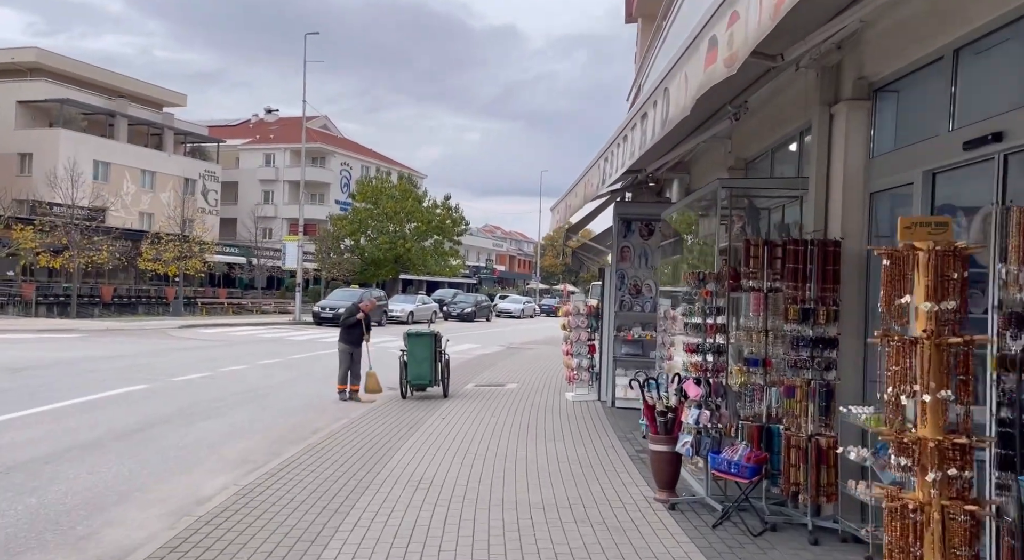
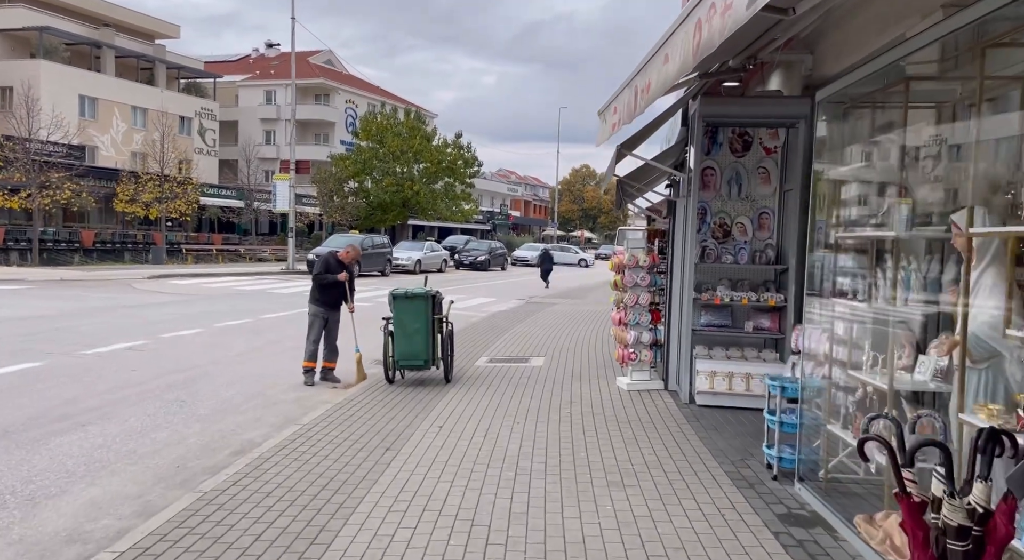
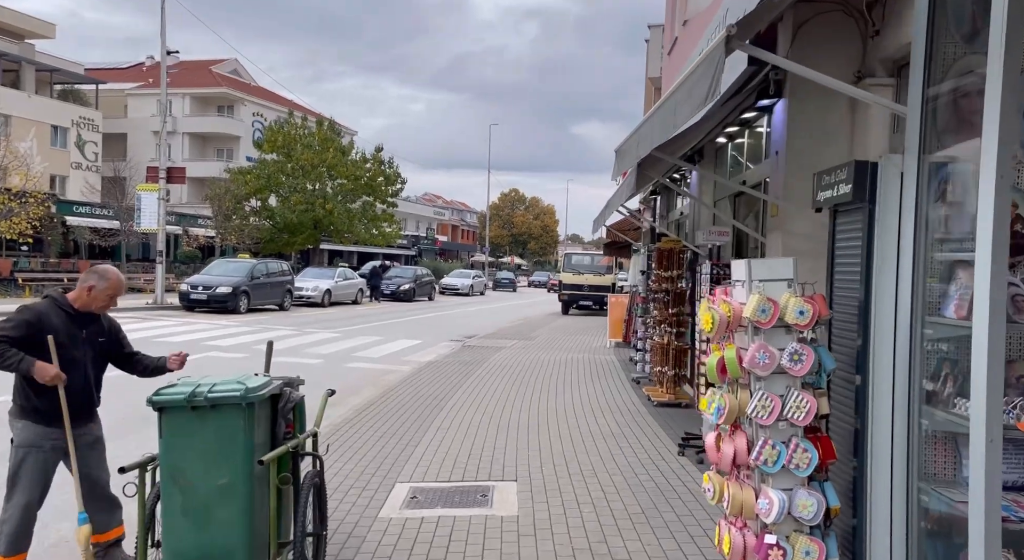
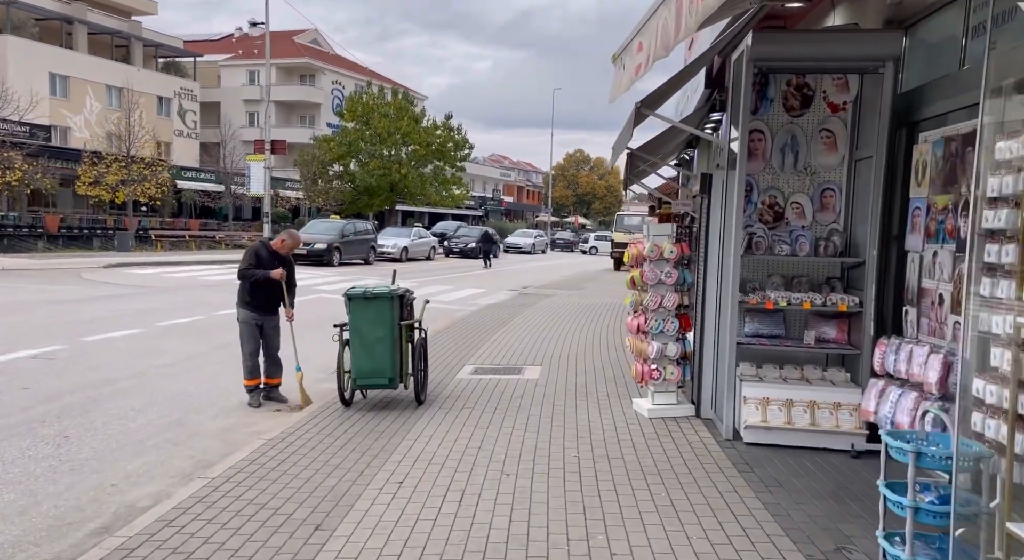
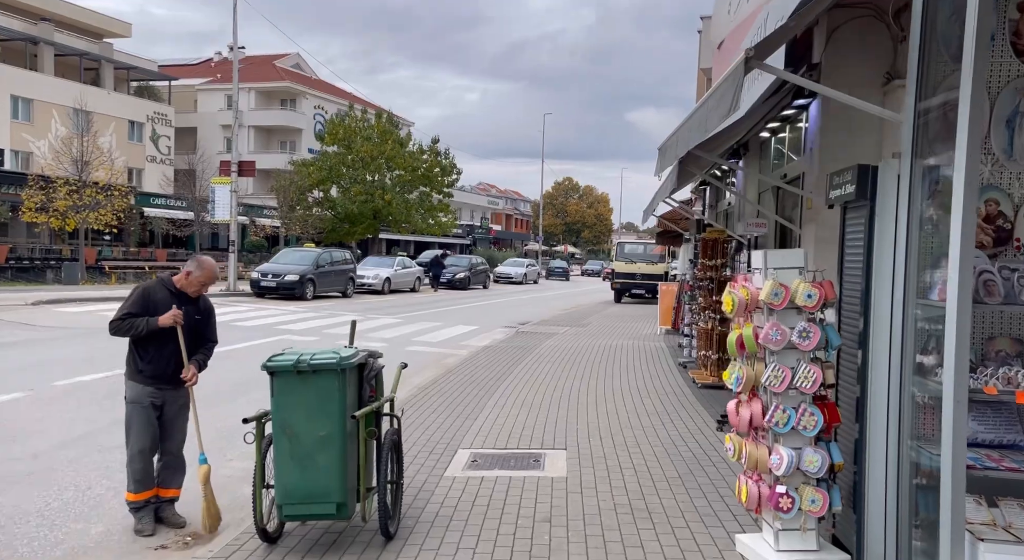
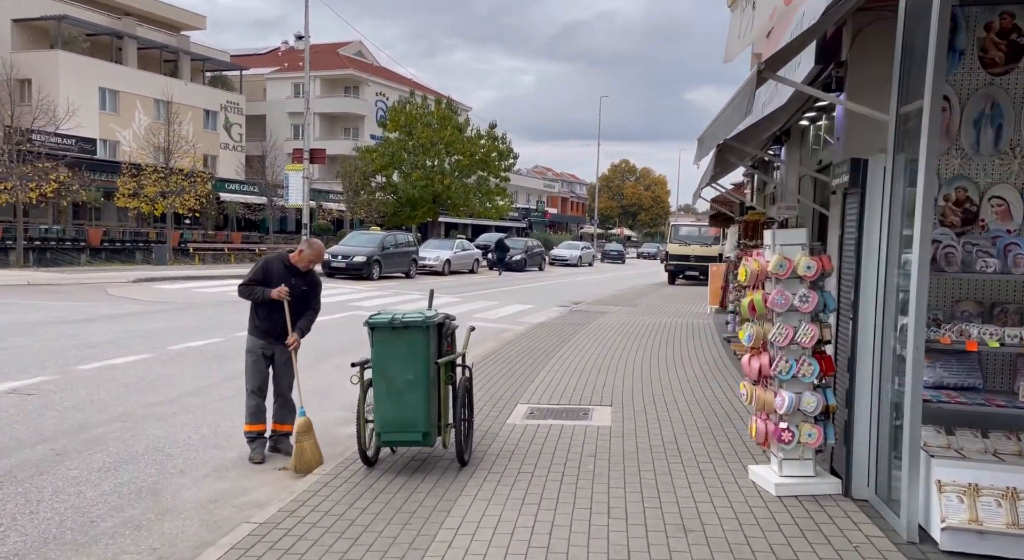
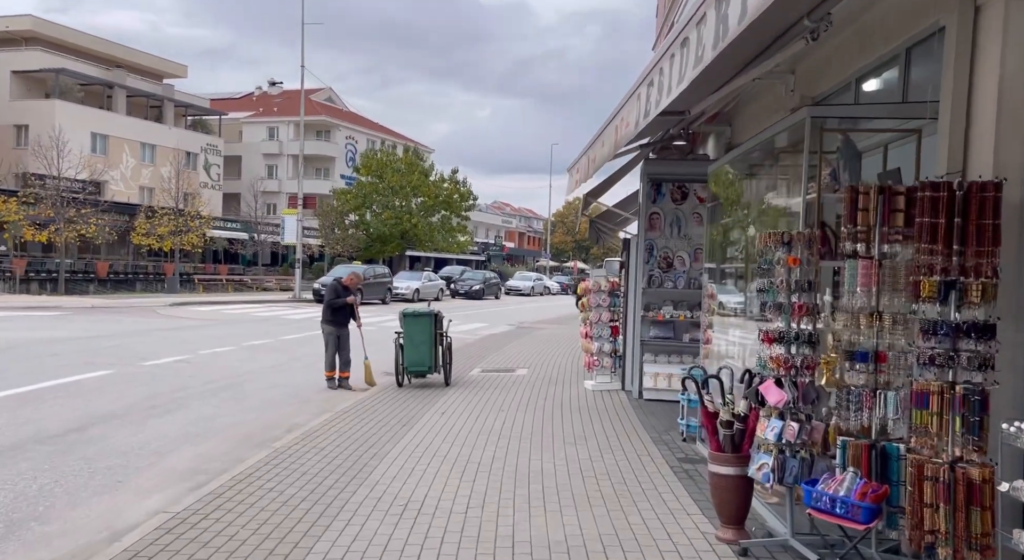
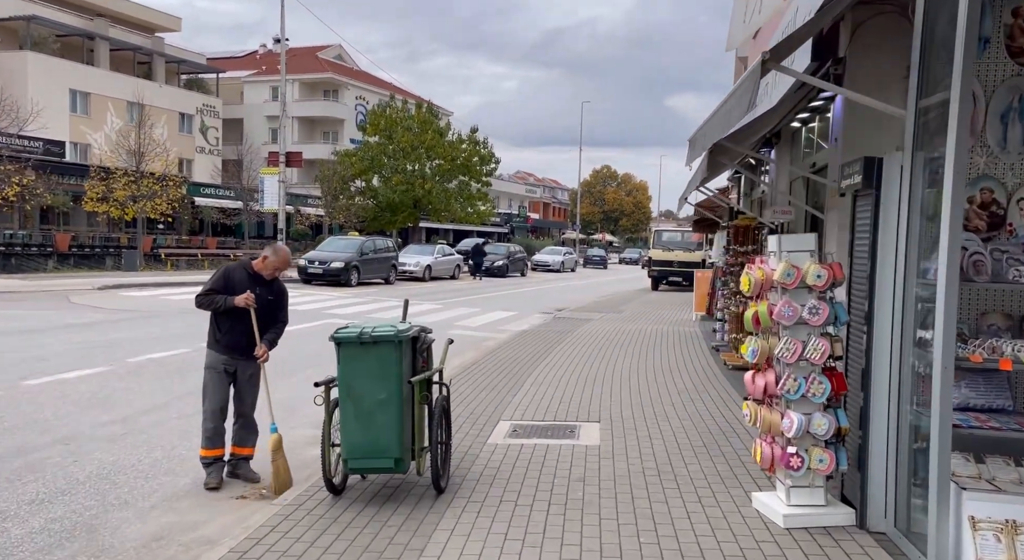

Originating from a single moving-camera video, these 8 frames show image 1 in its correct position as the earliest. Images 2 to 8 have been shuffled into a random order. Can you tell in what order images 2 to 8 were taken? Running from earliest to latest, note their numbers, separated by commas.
7, 2, 4, 6, 8, 5, 3
